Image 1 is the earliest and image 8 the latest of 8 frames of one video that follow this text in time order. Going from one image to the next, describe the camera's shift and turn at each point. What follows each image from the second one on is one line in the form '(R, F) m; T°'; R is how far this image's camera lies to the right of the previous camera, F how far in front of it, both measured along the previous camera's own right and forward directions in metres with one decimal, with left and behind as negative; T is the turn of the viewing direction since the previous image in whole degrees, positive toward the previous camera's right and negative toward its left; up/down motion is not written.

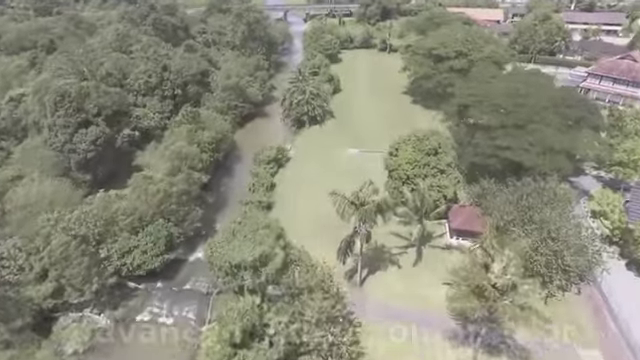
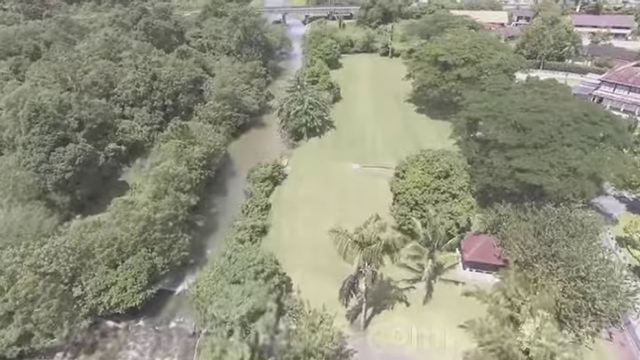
(0.0, +3.1) m; 0°
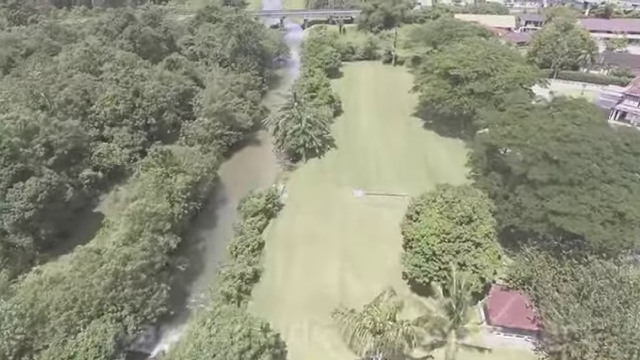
(0.0, +4.6) m; 0°
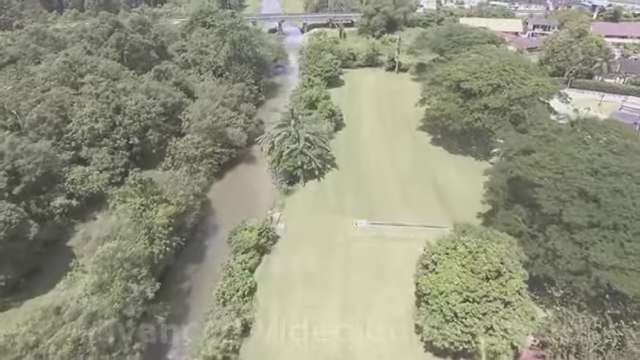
(0.0, +4.0) m; 0°
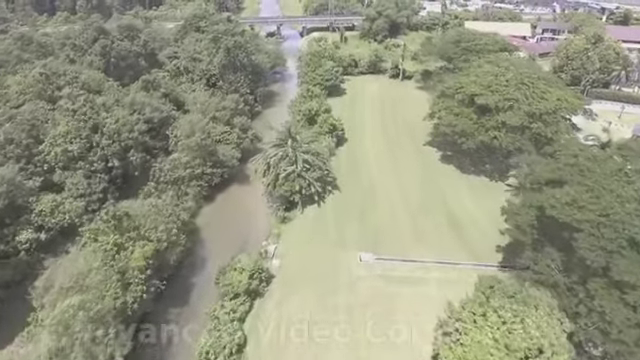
(0.0, +4.0) m; 0°
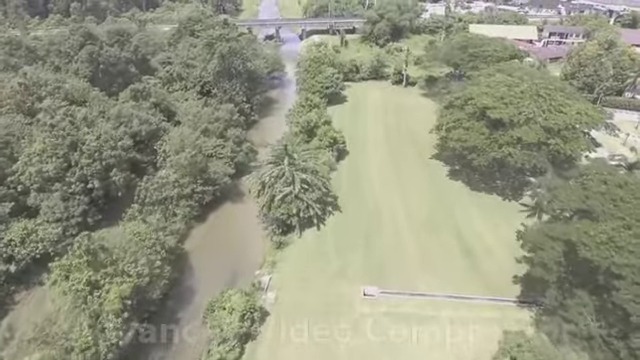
(+0.1, +3.0) m; 0°
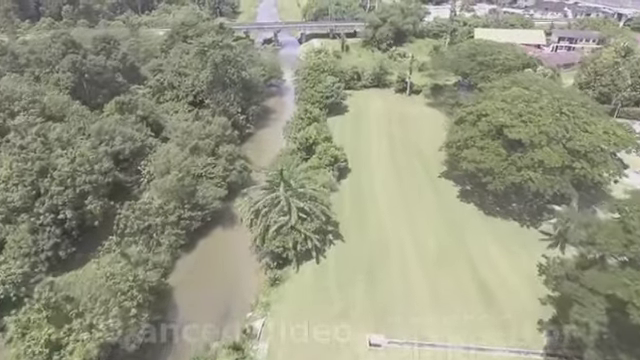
(0.0, +3.5) m; 0°
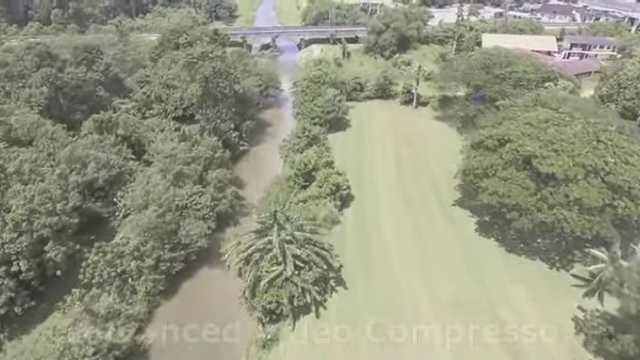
(0.0, +4.5) m; 0°
